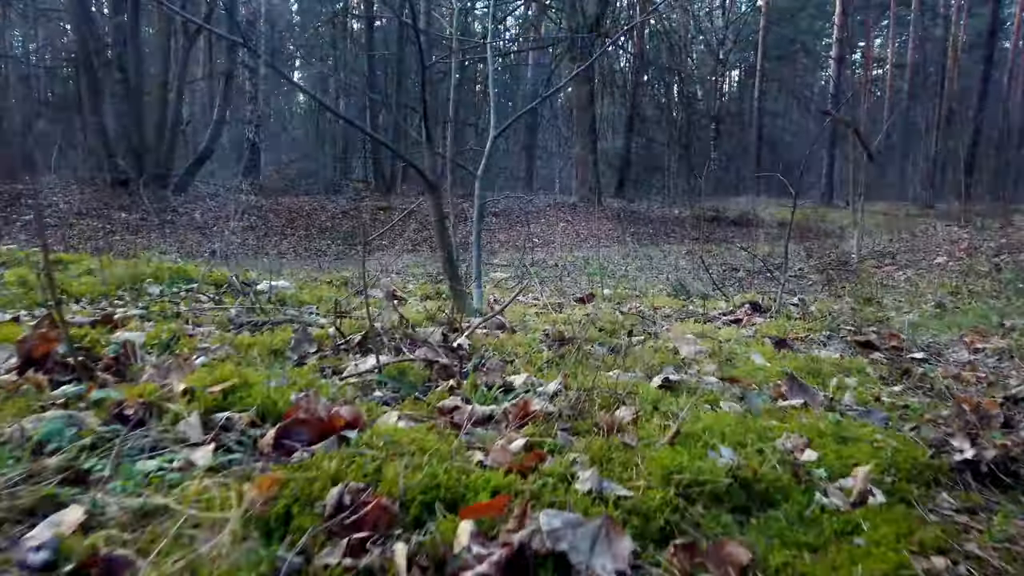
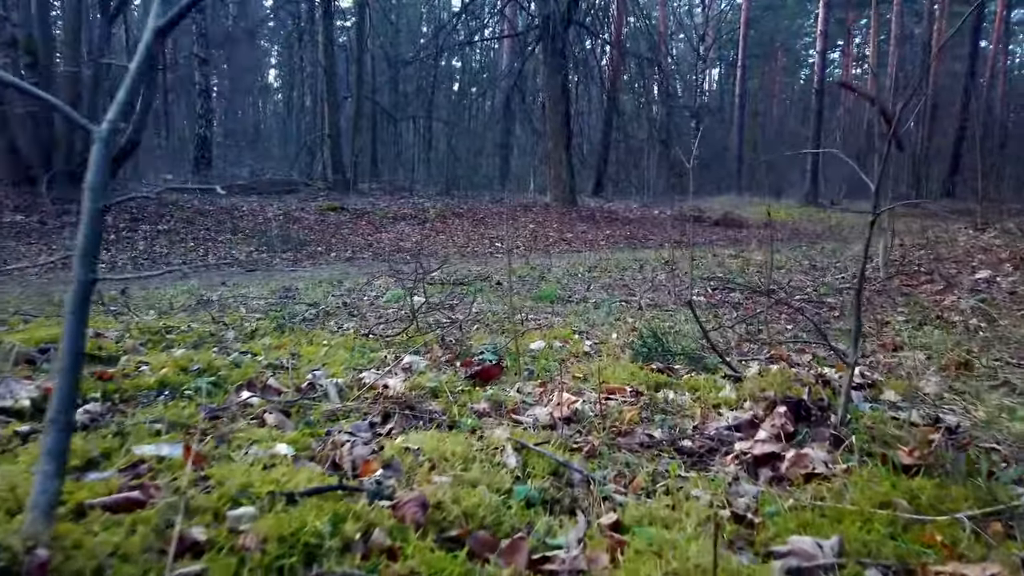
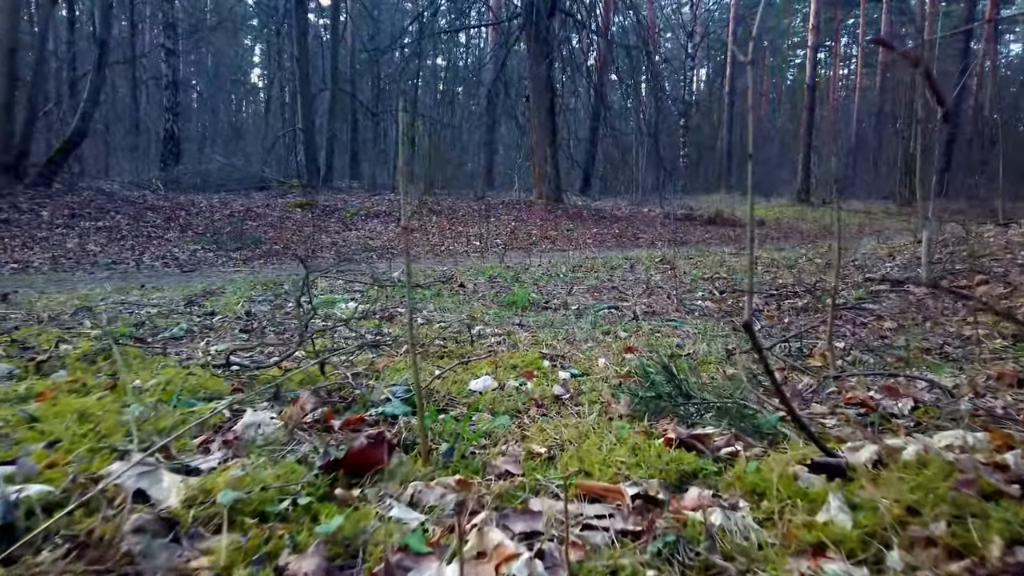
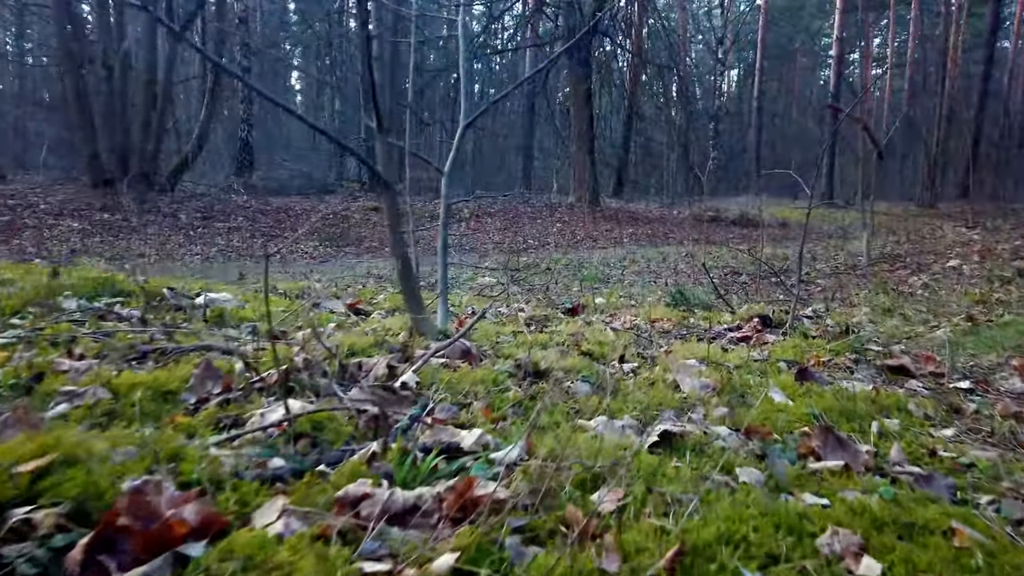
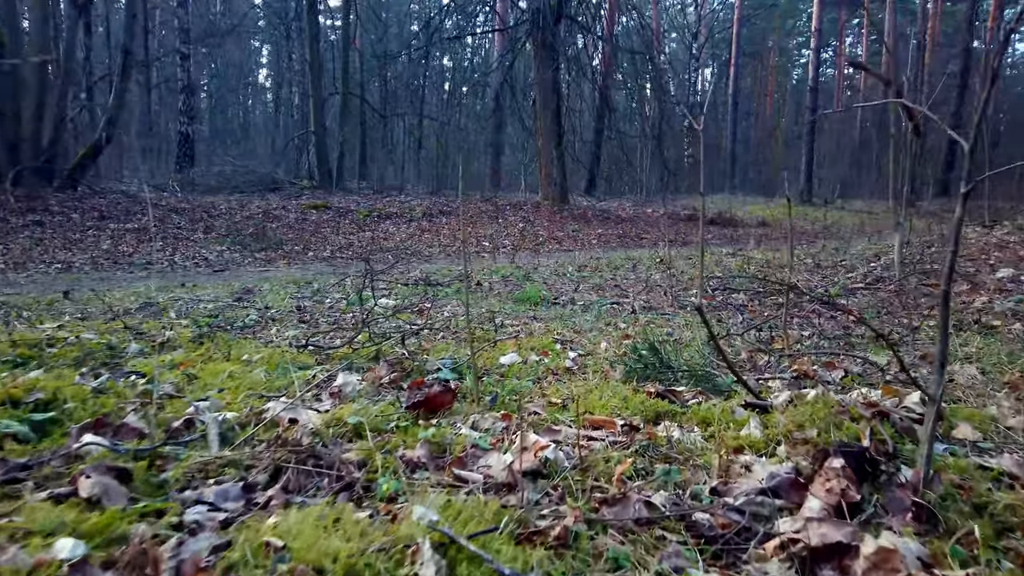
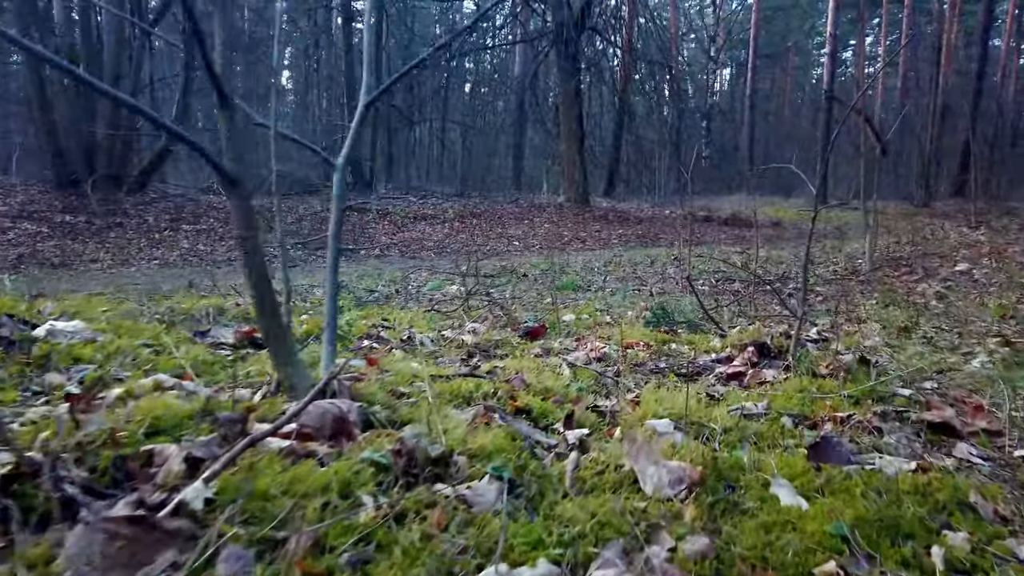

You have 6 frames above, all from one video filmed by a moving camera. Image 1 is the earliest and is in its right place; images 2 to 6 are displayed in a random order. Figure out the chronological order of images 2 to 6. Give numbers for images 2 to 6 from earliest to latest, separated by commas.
4, 6, 2, 5, 3
